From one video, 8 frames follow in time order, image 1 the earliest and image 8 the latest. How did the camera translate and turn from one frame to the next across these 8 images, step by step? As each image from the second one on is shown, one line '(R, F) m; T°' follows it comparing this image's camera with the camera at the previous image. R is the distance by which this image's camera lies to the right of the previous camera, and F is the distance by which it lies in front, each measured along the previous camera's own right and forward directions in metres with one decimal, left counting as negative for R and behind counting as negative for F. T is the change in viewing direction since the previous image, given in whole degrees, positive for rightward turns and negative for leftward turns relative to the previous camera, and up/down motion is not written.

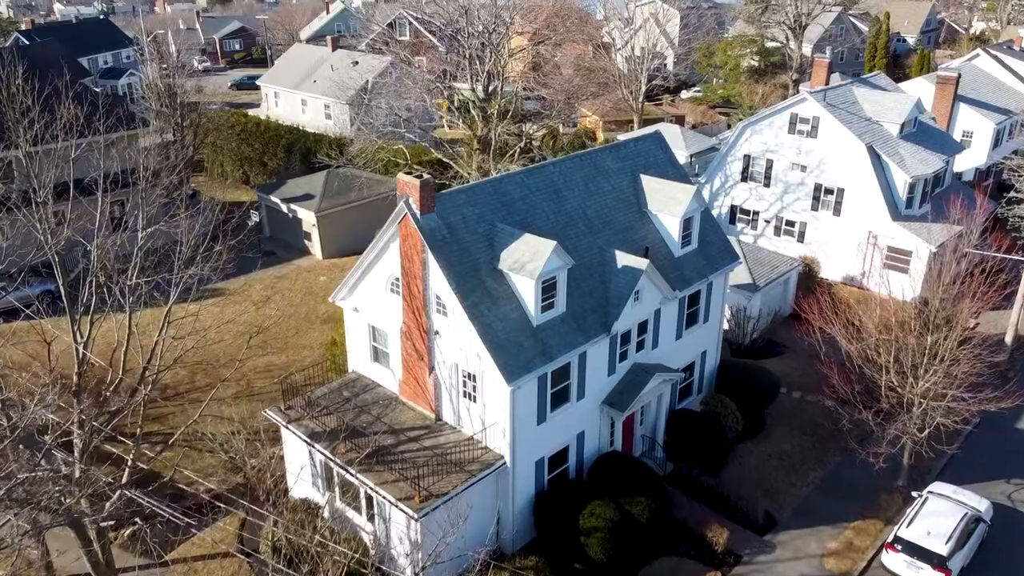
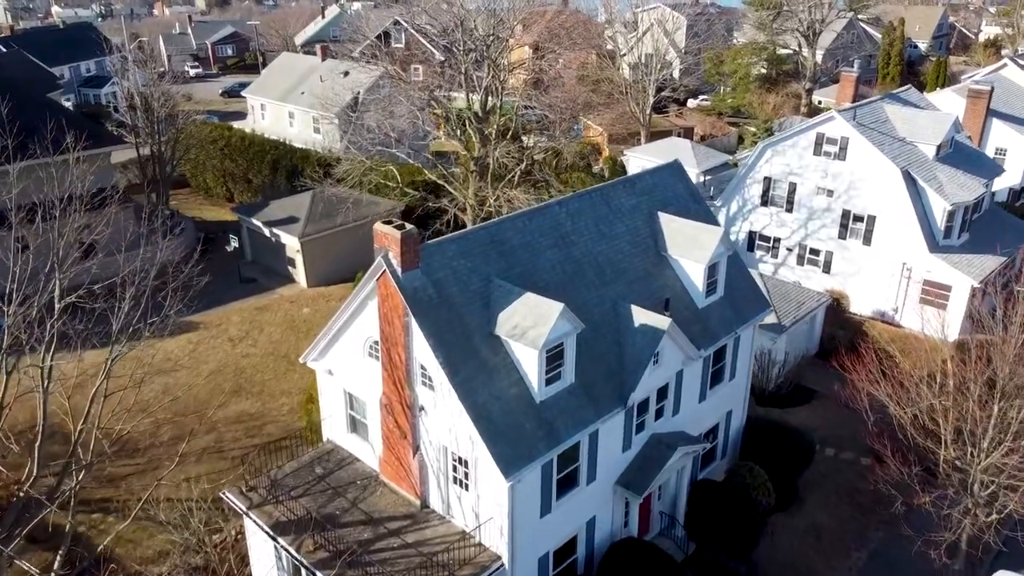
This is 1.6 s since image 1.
(0.0, +2.4) m; 0°
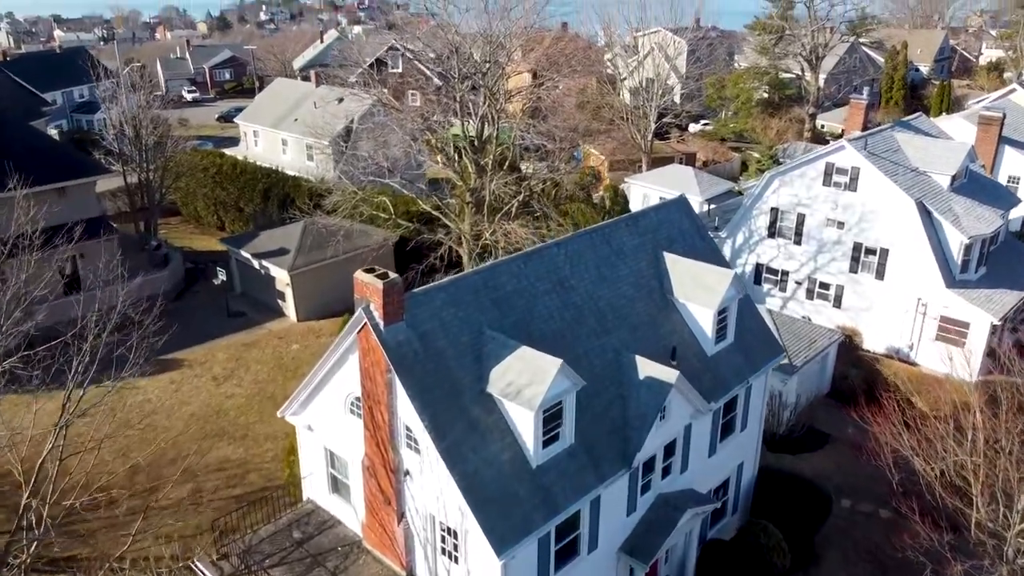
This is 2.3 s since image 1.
(+0.1, +1.1) m; 0°
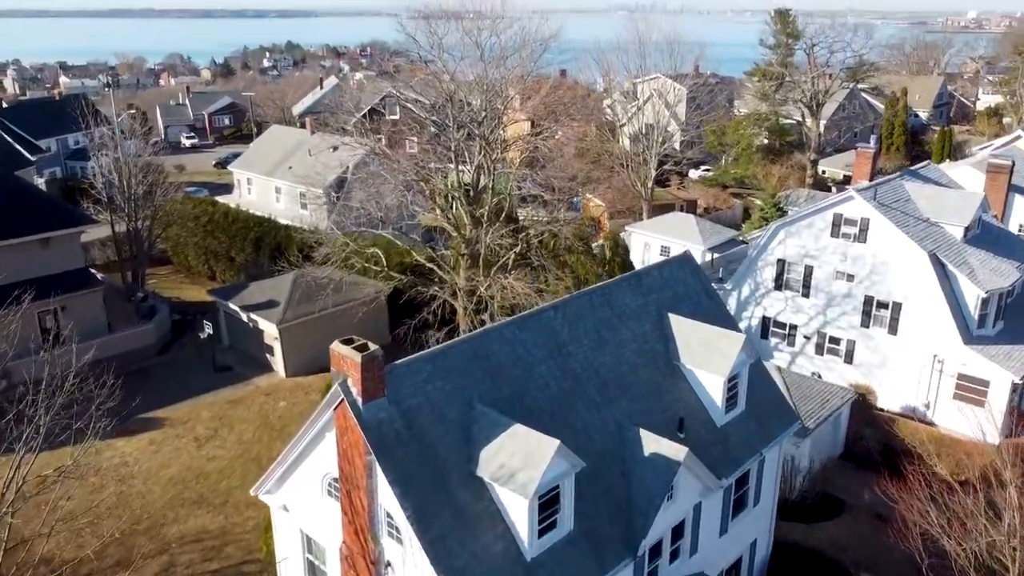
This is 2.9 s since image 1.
(+0.1, +1.0) m; 0°
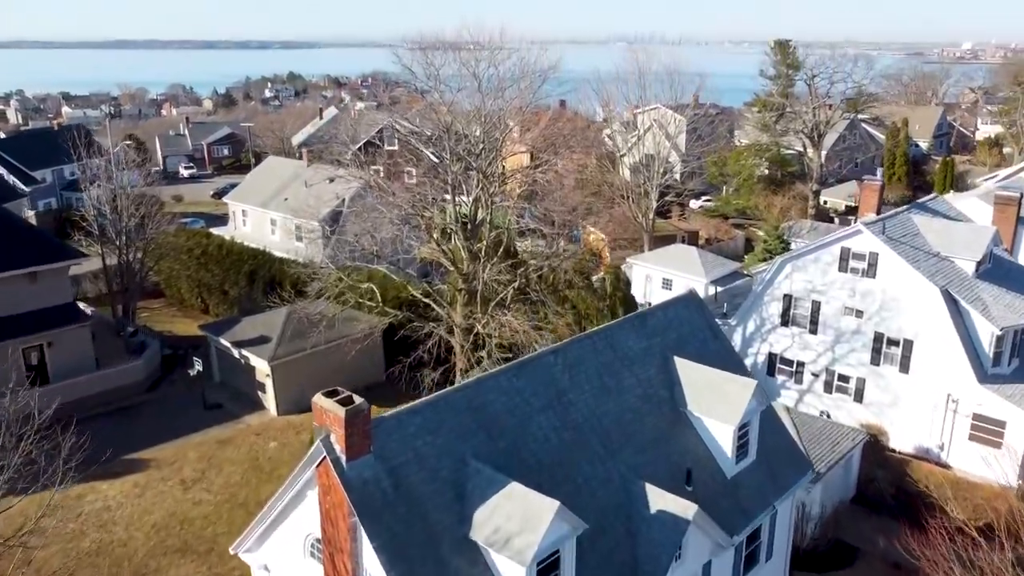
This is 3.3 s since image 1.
(0.0, +0.7) m; 0°
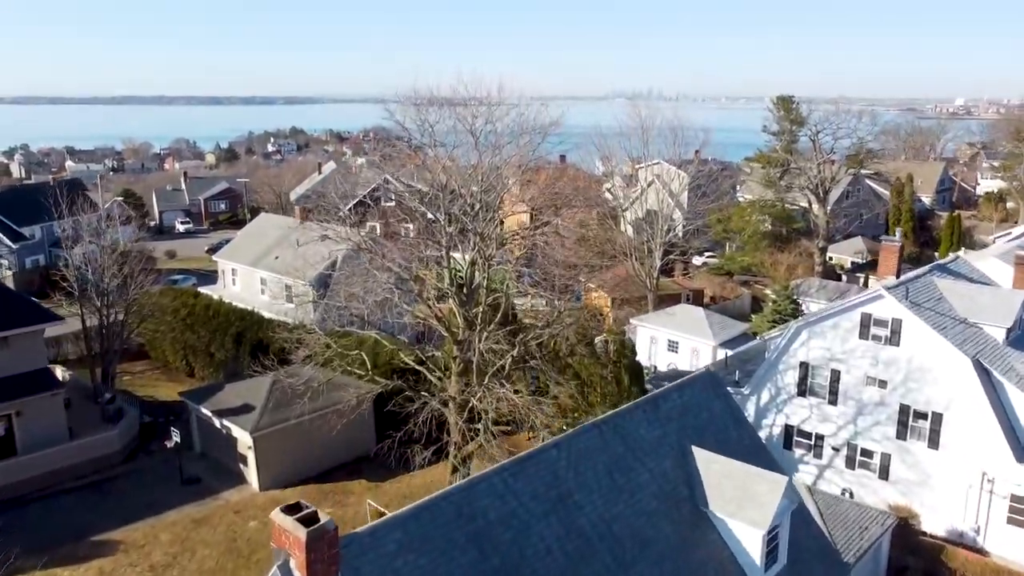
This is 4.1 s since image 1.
(0.0, +1.5) m; 0°
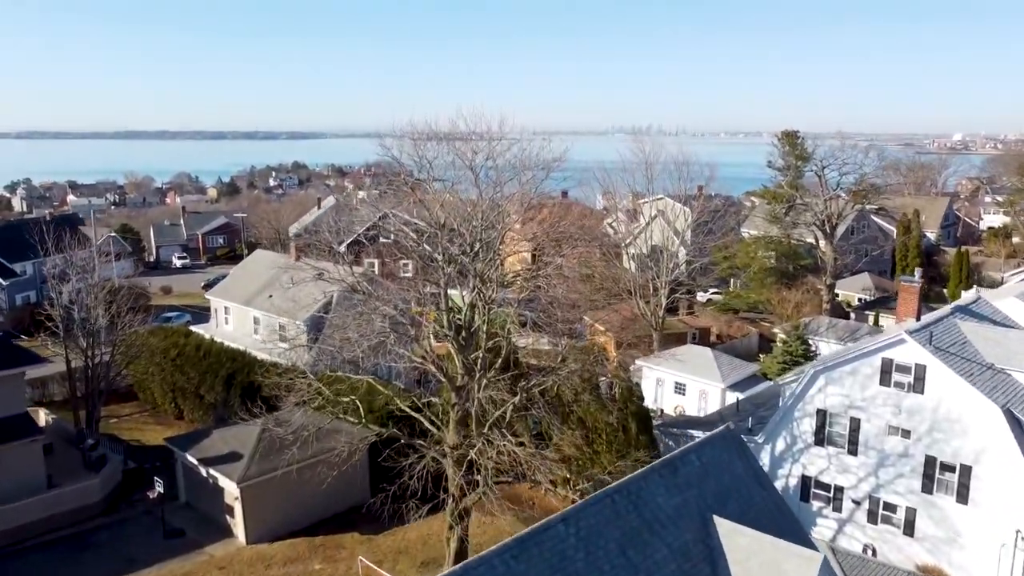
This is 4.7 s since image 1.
(0.0, +1.1) m; 0°
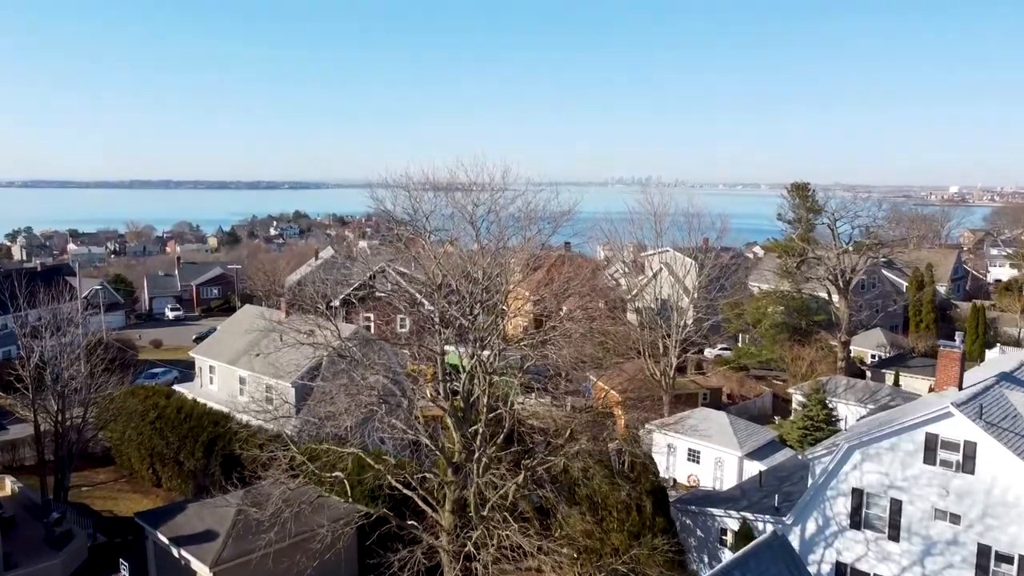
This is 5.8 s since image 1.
(-0.1, +1.9) m; 0°
